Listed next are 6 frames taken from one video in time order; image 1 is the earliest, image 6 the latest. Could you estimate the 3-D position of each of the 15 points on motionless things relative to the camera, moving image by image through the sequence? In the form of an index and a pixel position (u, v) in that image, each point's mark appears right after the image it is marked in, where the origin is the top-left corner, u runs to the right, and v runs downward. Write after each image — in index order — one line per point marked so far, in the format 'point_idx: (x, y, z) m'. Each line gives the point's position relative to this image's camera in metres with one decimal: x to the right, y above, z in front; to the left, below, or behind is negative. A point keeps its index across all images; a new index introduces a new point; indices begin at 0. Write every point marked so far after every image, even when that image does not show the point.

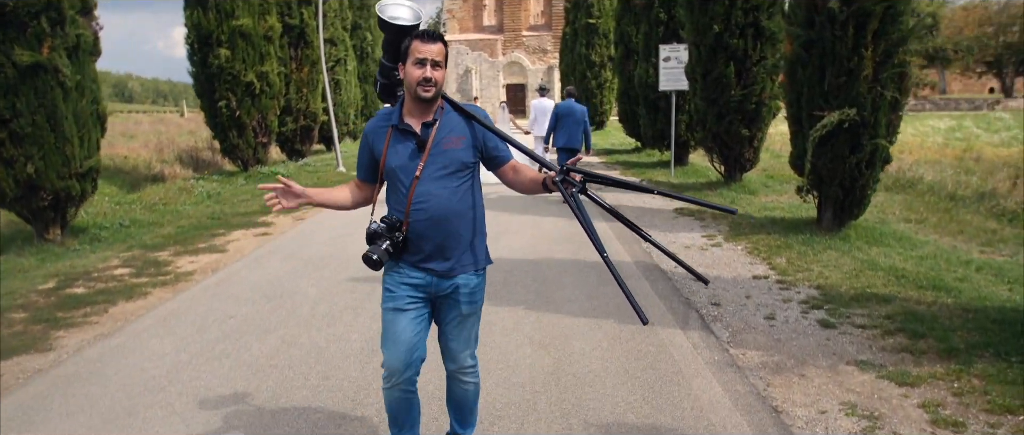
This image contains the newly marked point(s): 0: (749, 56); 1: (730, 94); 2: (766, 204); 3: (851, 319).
0: (+4.4, +3.0, +12.9) m
1: (+4.1, +2.3, +13.1) m
2: (+4.7, +0.2, +12.7) m
3: (+3.0, -0.9, +6.1) m
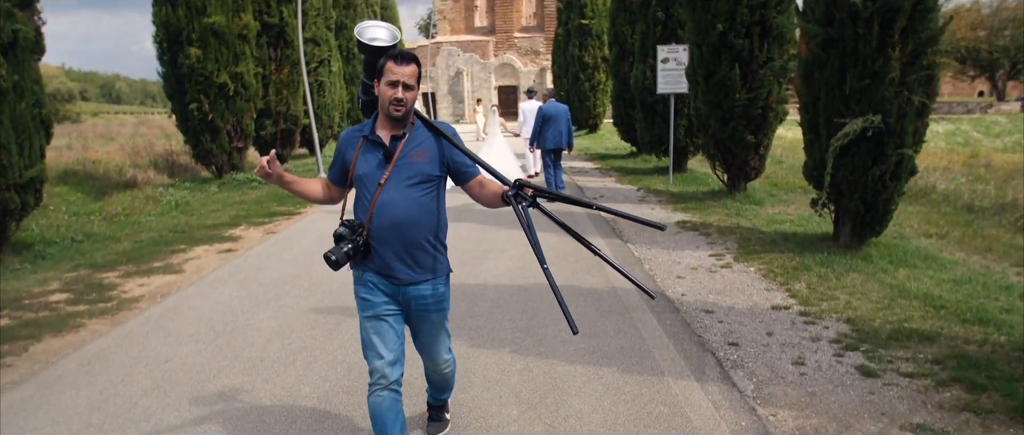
0: (+4.2, +2.8, +12.0) m
1: (+3.9, +2.1, +12.2) m
2: (+4.5, 0.0, +11.8) m
3: (+2.9, -1.1, +5.2) m
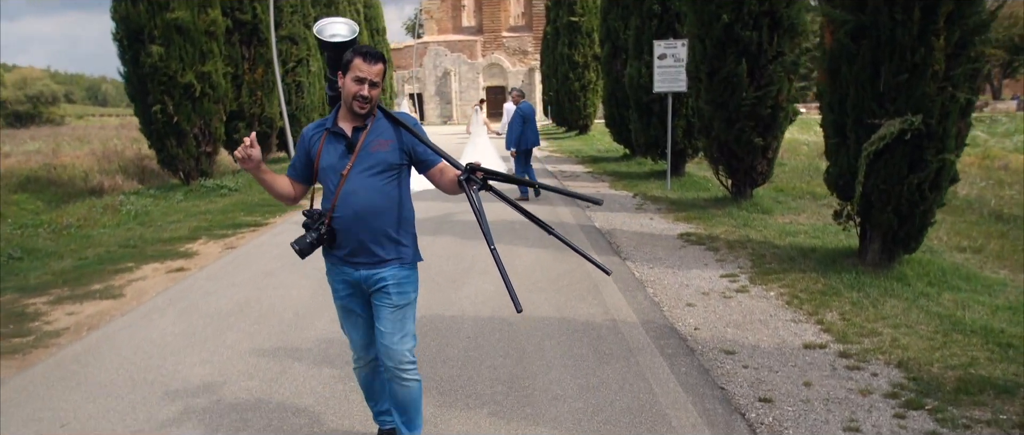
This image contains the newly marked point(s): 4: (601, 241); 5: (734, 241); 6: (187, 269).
0: (+4.0, +2.6, +10.9) m
1: (+3.7, +2.0, +11.1) m
2: (+4.2, -0.2, +10.7) m
3: (+2.8, -1.3, +4.1) m
4: (+1.2, -0.3, +9.7) m
5: (+3.1, -0.3, +9.6) m
6: (-4.6, -0.7, +9.9) m
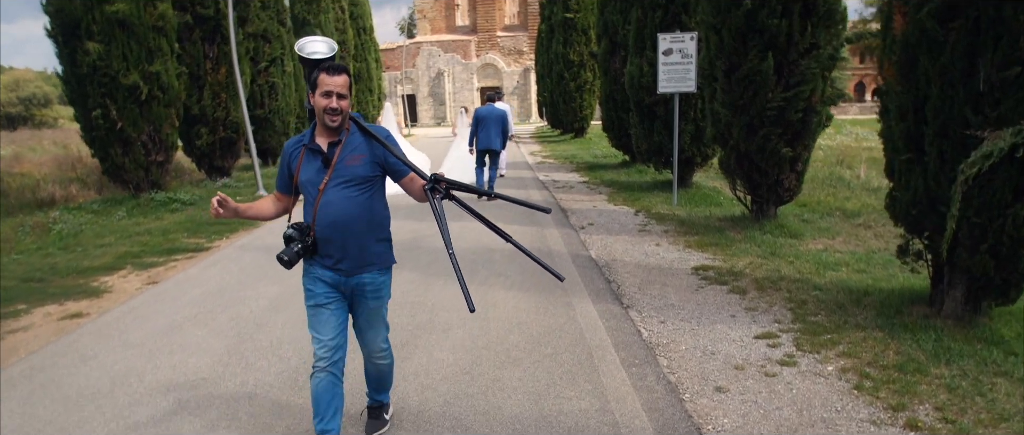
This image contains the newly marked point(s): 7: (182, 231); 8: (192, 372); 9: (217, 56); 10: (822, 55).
0: (+3.7, +2.3, +9.0) m
1: (+3.4, +1.6, +9.2) m
2: (+4.0, -0.5, +8.8) m
3: (+2.5, -1.6, +2.2) m
4: (+1.0, -0.7, +7.8) m
5: (+2.8, -0.7, +7.7) m
6: (-4.9, -1.1, +8.0) m
7: (-6.1, -0.3, +12.7) m
8: (-2.7, -1.2, +5.7) m
9: (-8.0, +4.4, +18.8) m
10: (+4.0, +2.1, +9.0) m
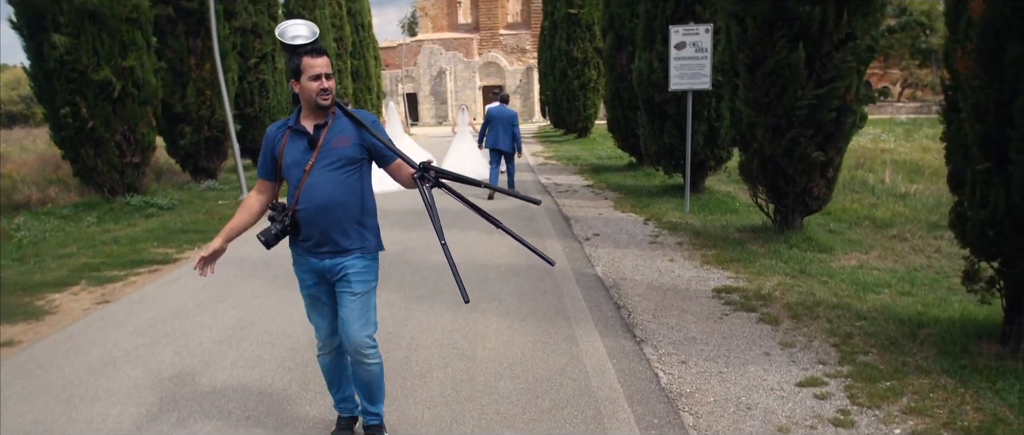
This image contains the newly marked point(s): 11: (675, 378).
0: (+3.6, +2.1, +8.0) m
1: (+3.3, +1.5, +8.2) m
2: (+3.9, -0.7, +7.8) m
3: (+2.4, -1.8, +1.2) m
4: (+0.9, -0.8, +6.8) m
5: (+2.7, -0.8, +6.7) m
6: (-5.0, -1.2, +7.0) m
7: (-6.1, -0.4, +11.7) m
8: (-2.7, -1.4, +4.7) m
9: (-8.0, +4.3, +17.8) m
10: (+4.0, +1.9, +7.9) m
11: (+1.2, -1.1, +5.0) m
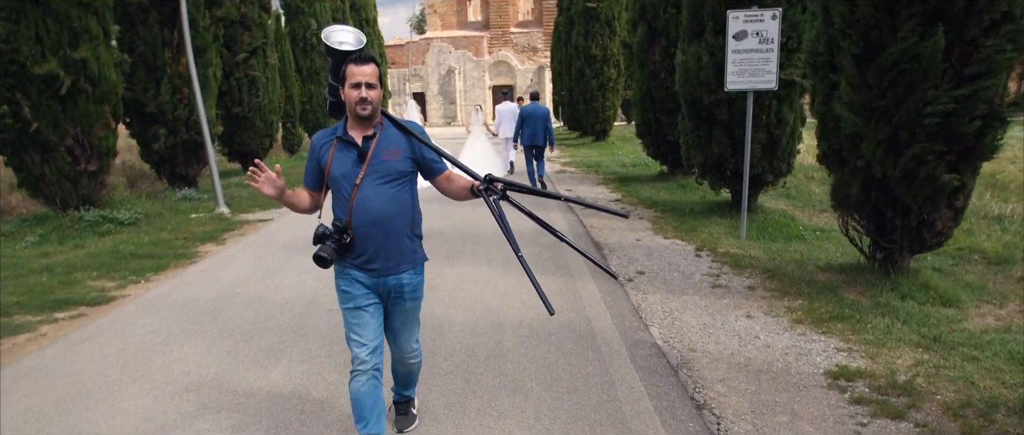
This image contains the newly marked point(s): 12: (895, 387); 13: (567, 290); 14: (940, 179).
0: (+3.9, +1.7, +5.8) m
1: (+3.6, +1.1, +6.0) m
2: (+4.1, -1.1, +5.6) m
3: (+2.5, -2.2, -0.9) m
4: (+1.1, -1.2, +4.7) m
5: (+2.9, -1.2, +4.5) m
6: (-4.8, -1.6, +4.9) m
7: (-5.8, -0.7, +9.6) m
8: (-2.6, -1.7, +2.6) m
9: (-7.7, +4.0, +15.8) m
10: (+4.2, +1.5, +5.7) m
11: (+1.4, -1.5, +2.9) m
12: (+2.7, -1.2, +4.8) m
13: (+0.6, -0.8, +7.1) m
14: (+3.8, +0.3, +6.2) m
